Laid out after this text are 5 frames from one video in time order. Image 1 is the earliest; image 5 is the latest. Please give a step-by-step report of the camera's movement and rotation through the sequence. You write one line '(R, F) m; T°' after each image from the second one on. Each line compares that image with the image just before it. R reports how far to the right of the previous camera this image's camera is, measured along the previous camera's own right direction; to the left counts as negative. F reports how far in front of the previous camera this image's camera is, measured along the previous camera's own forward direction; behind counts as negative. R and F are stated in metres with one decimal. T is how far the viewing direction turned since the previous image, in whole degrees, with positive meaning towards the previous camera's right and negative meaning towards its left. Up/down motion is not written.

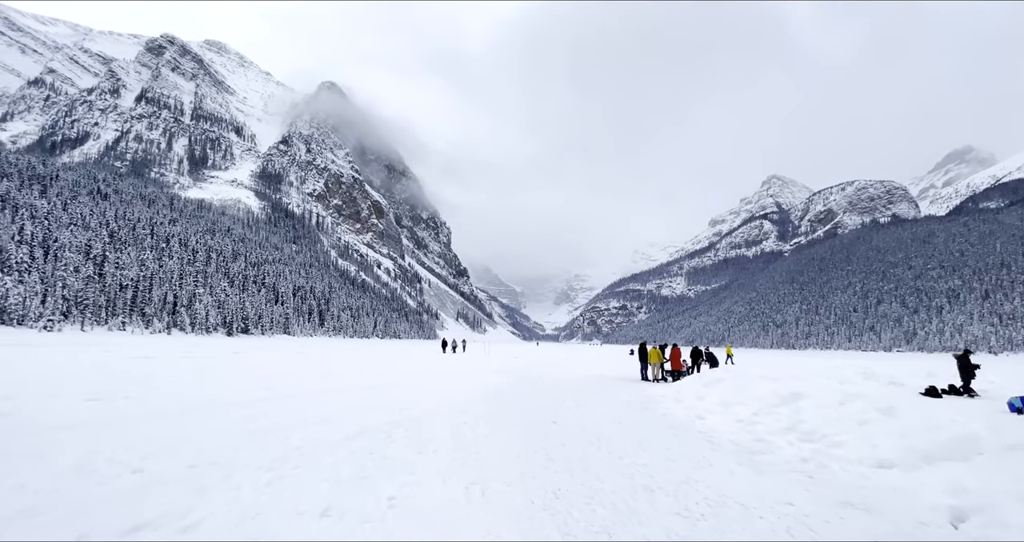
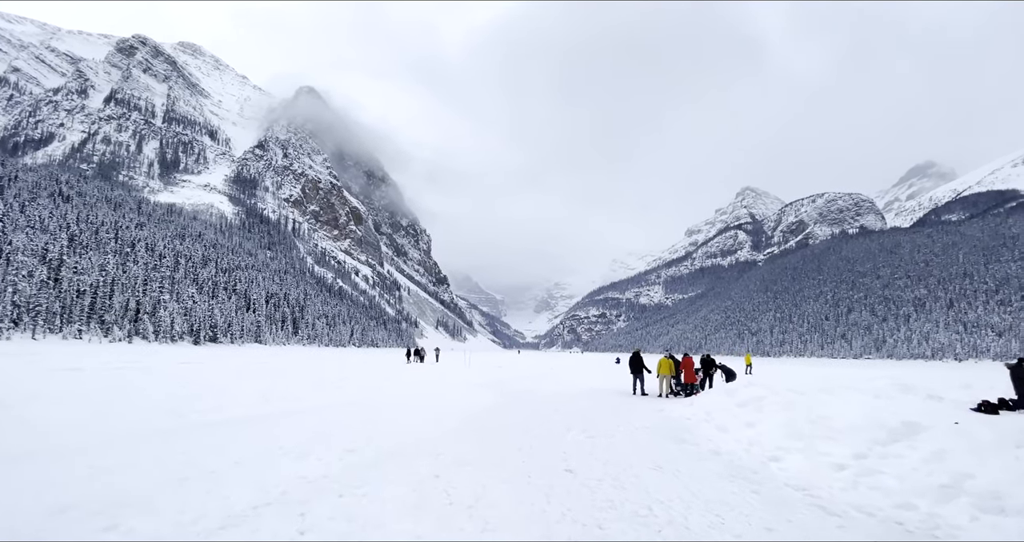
(-0.2, +3.1) m; +2°
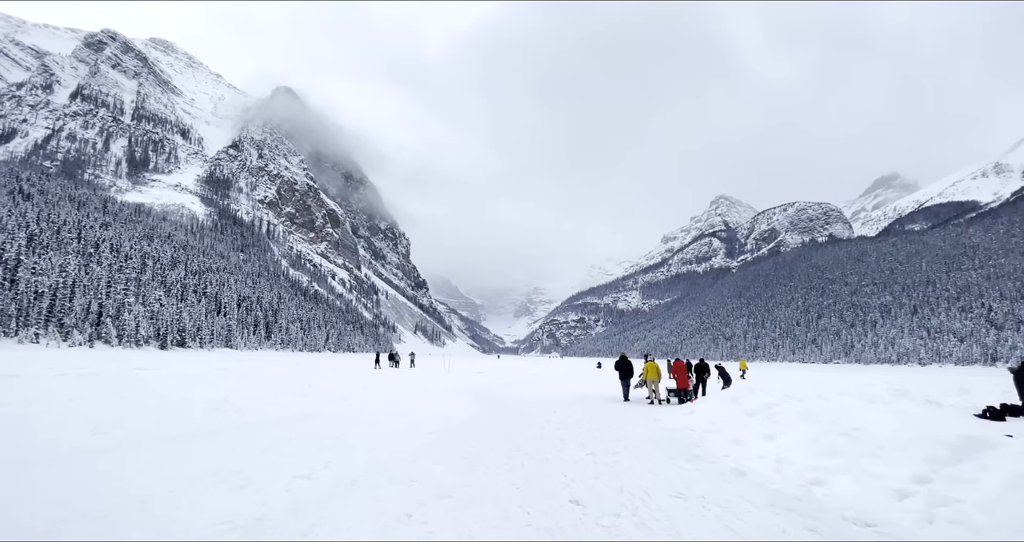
(-0.2, +1.3) m; +3°
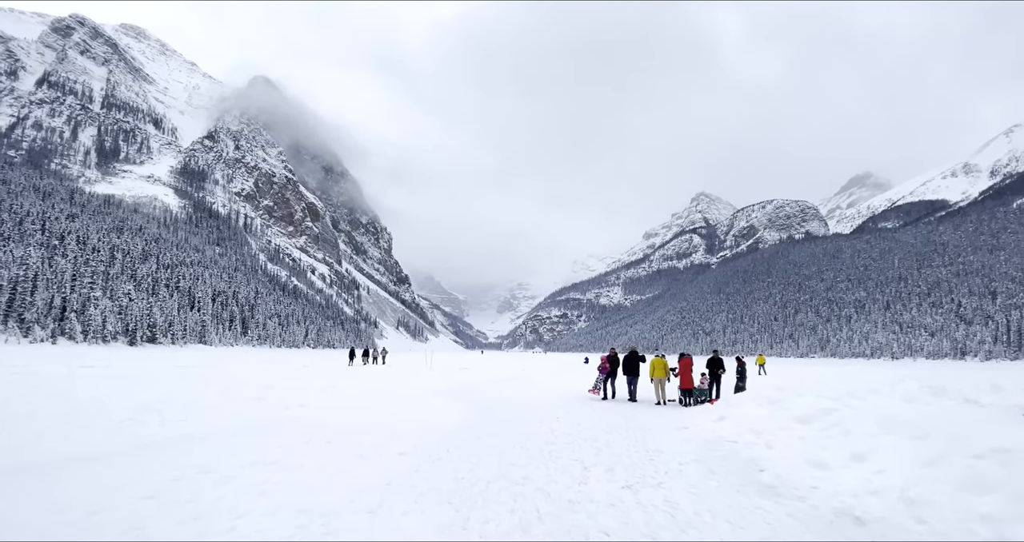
(-0.3, +2.3) m; +2°
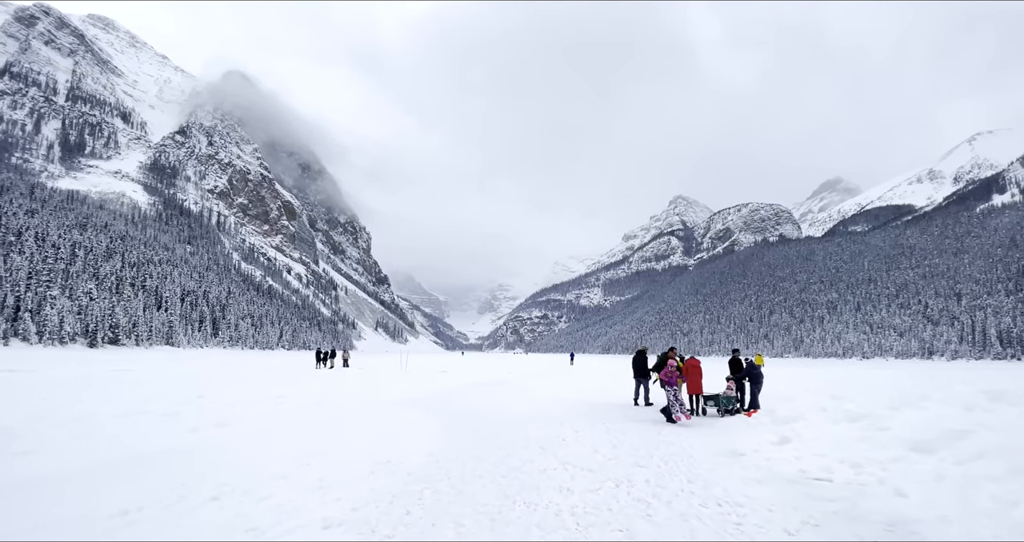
(-0.2, +2.8) m; +2°
